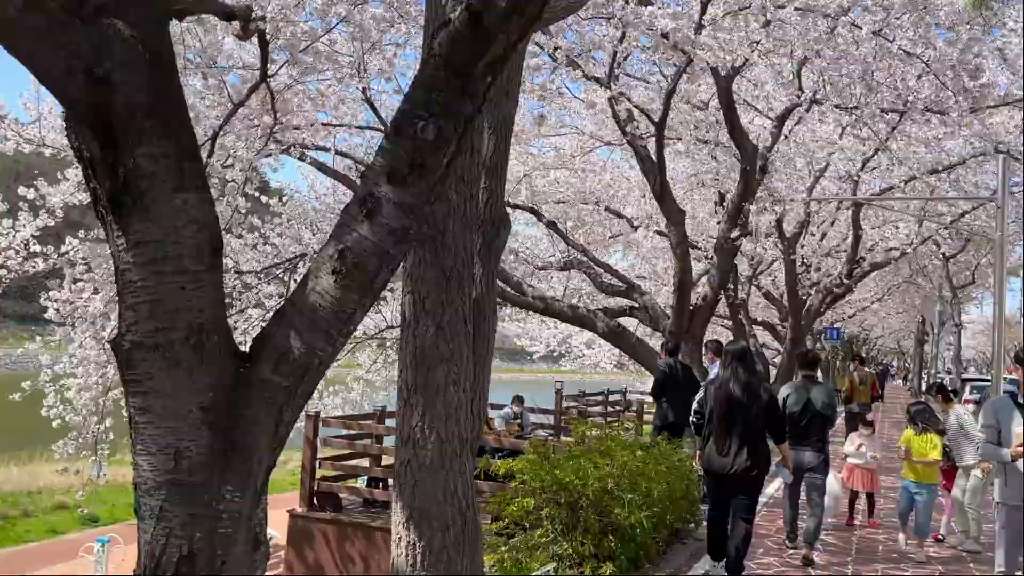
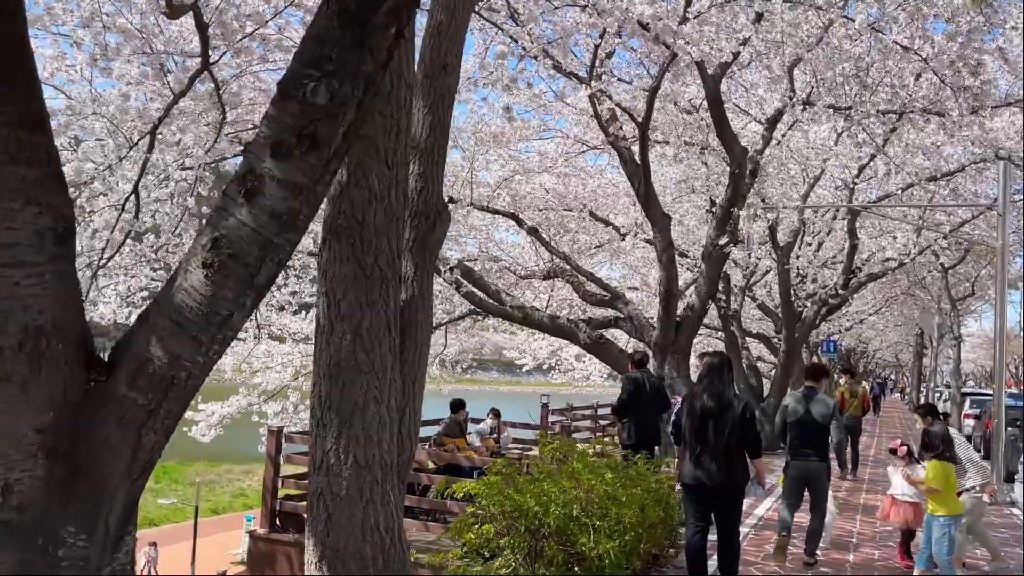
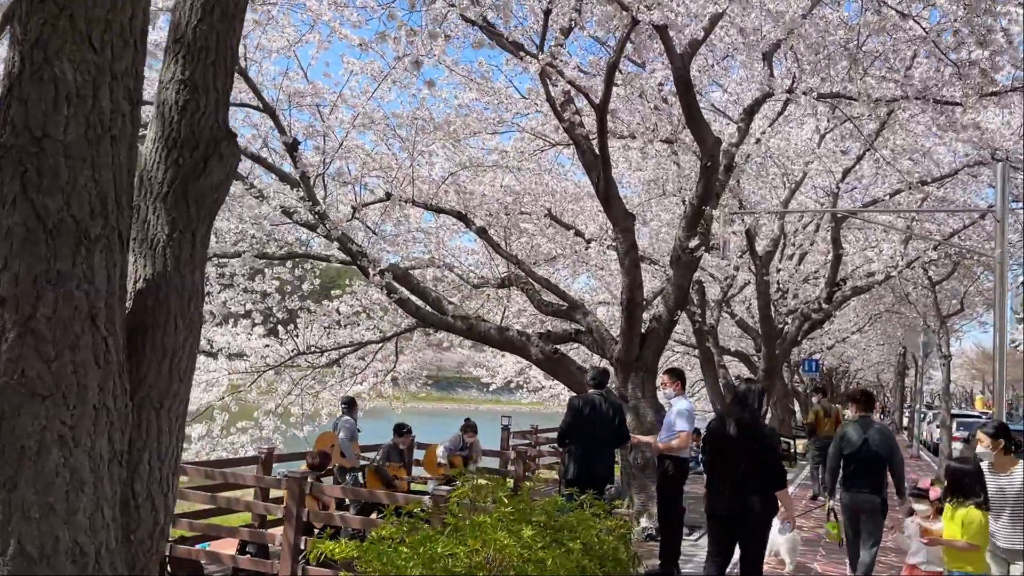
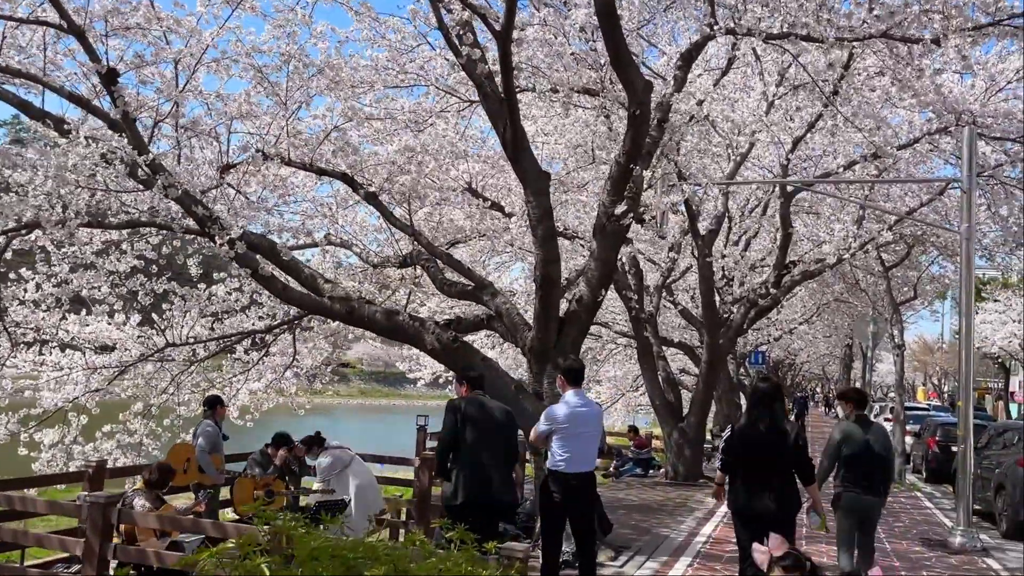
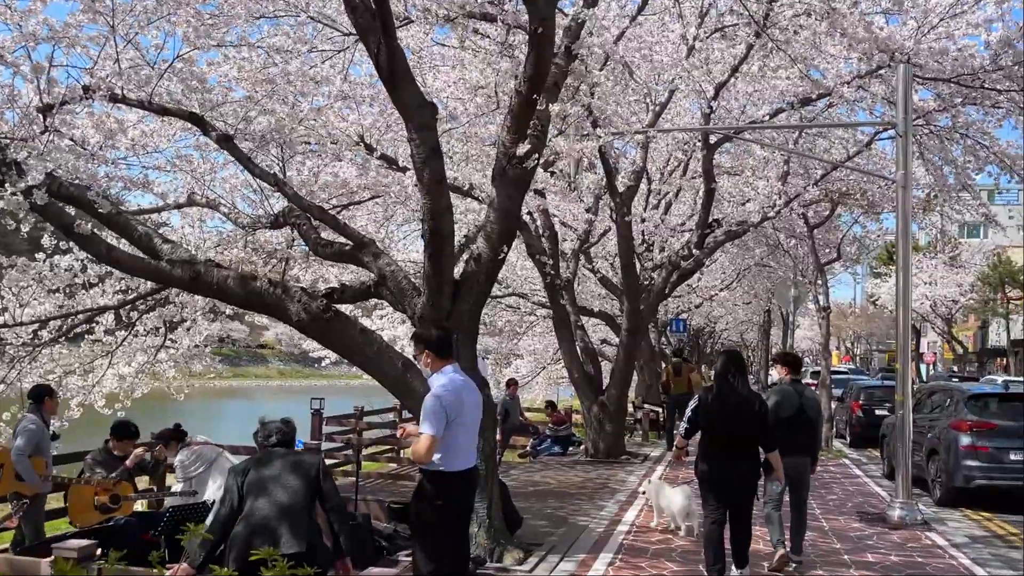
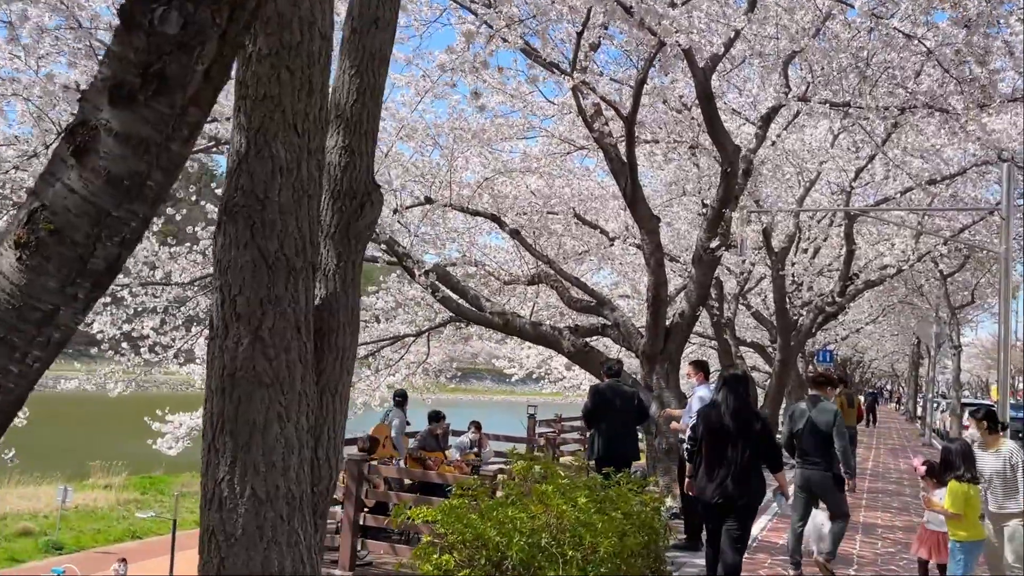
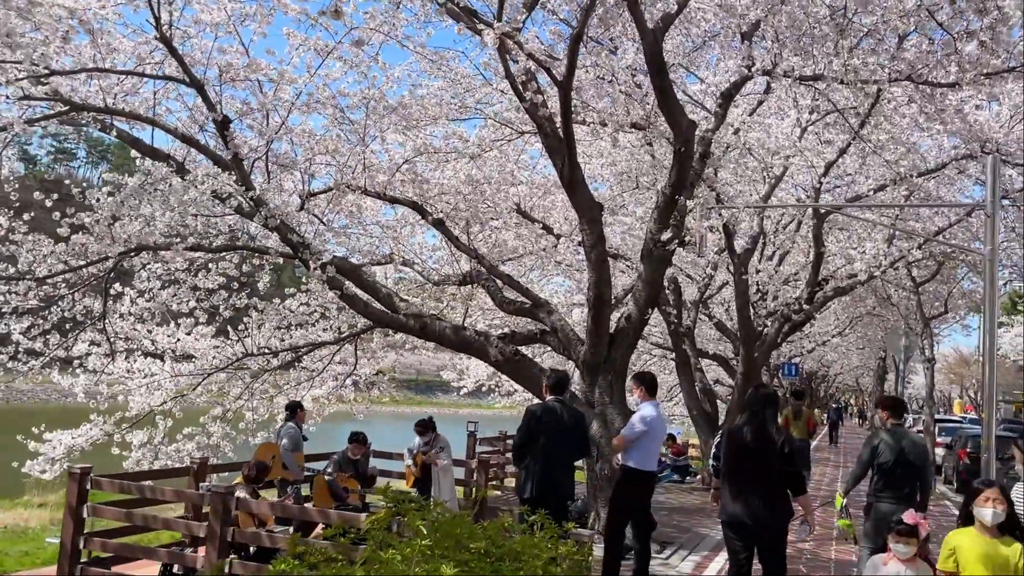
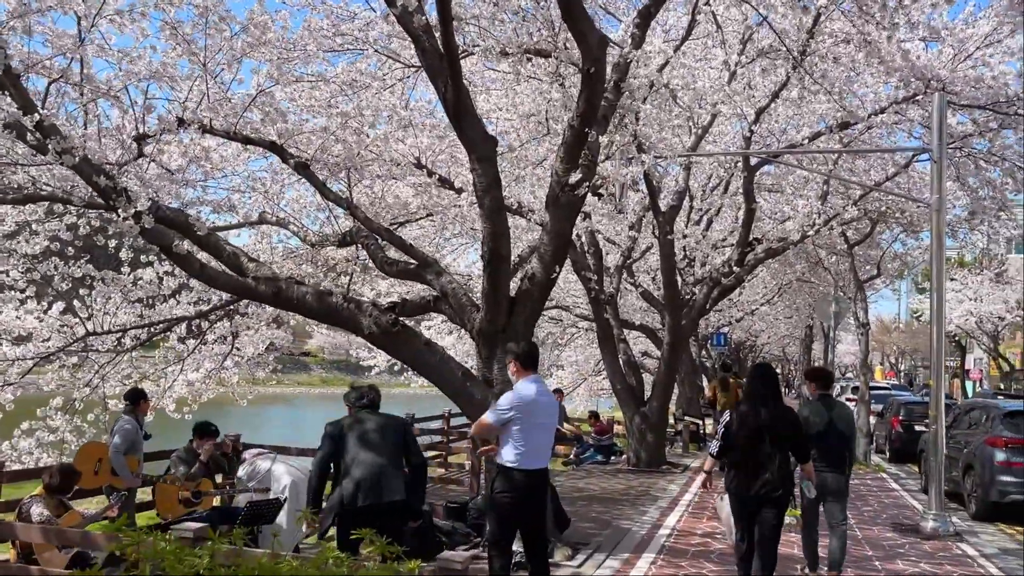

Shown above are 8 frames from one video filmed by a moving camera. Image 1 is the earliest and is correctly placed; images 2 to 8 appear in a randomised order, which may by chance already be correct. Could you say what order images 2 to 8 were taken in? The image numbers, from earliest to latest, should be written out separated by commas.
2, 6, 3, 7, 4, 8, 5
